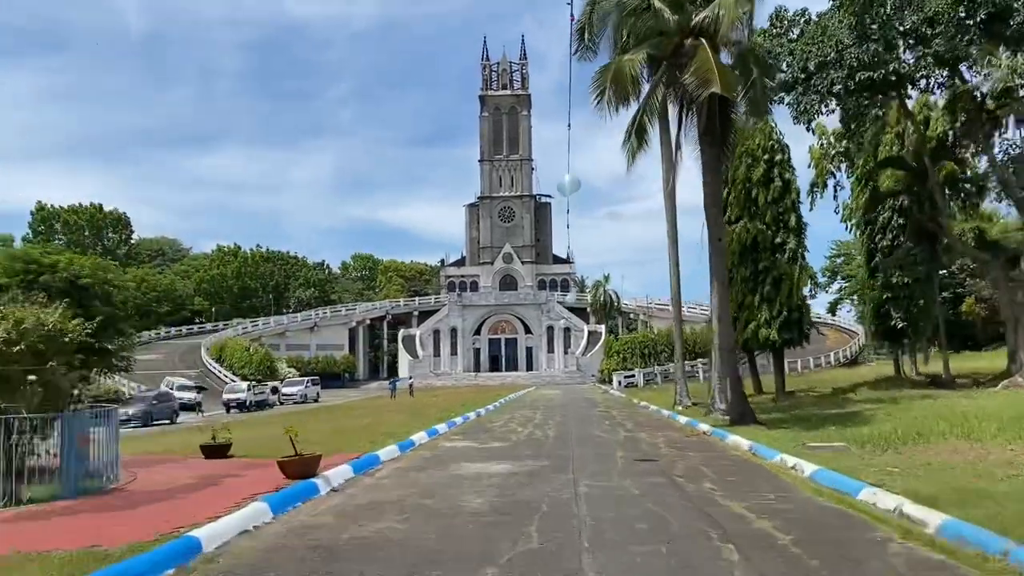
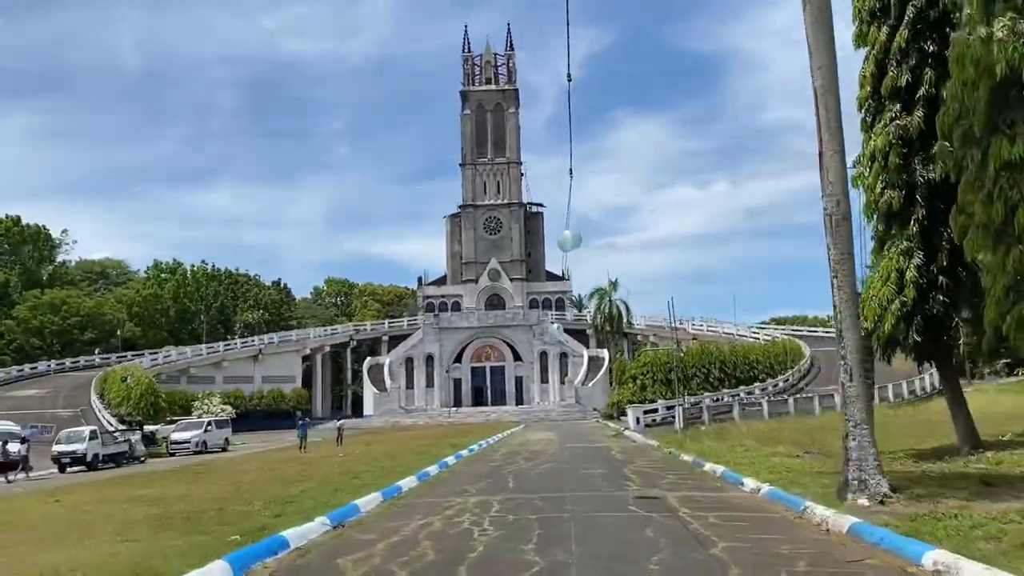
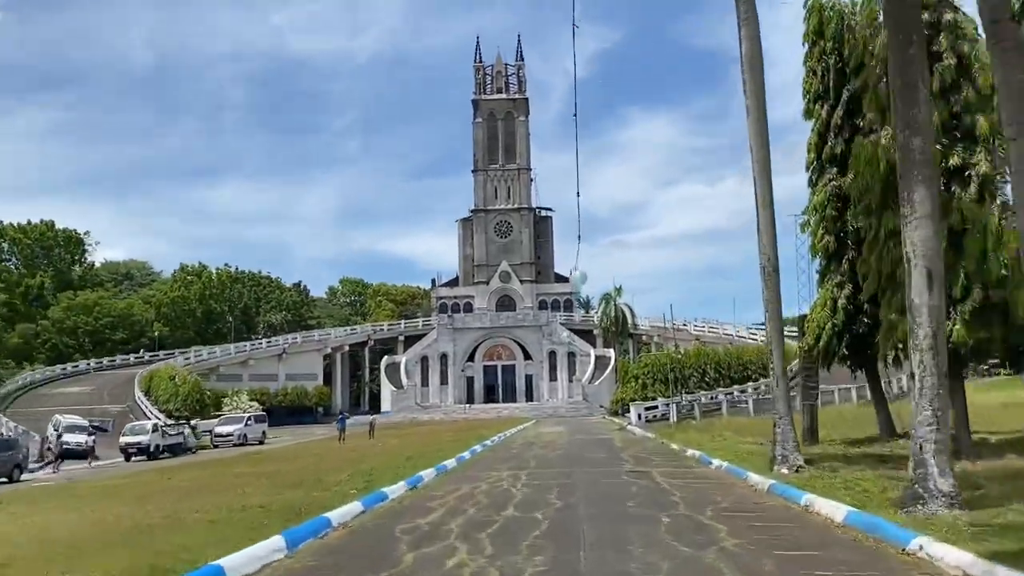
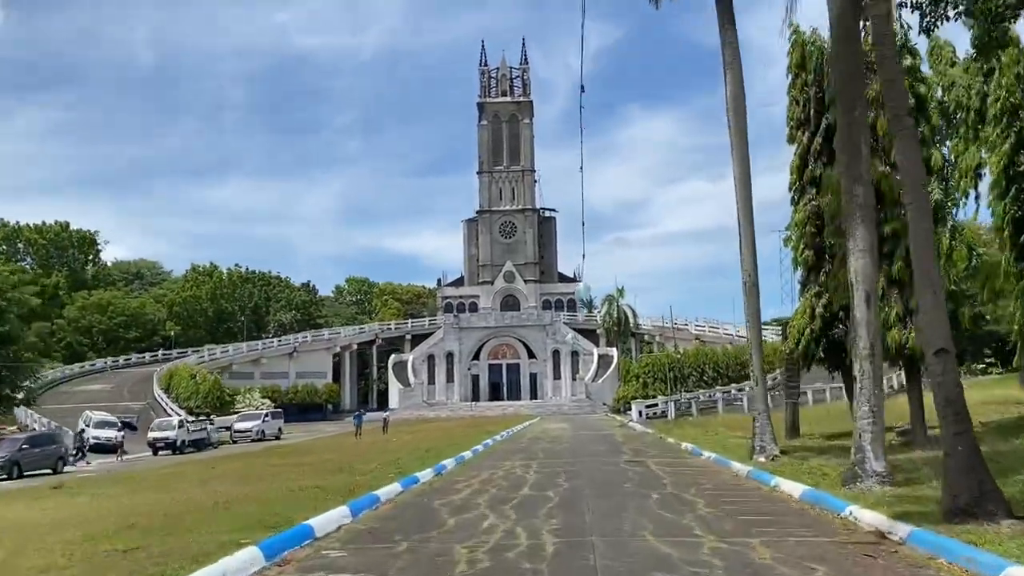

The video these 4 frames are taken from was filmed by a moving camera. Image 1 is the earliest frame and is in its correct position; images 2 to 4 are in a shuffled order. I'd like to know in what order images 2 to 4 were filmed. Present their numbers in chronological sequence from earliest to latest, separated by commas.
4, 3, 2
